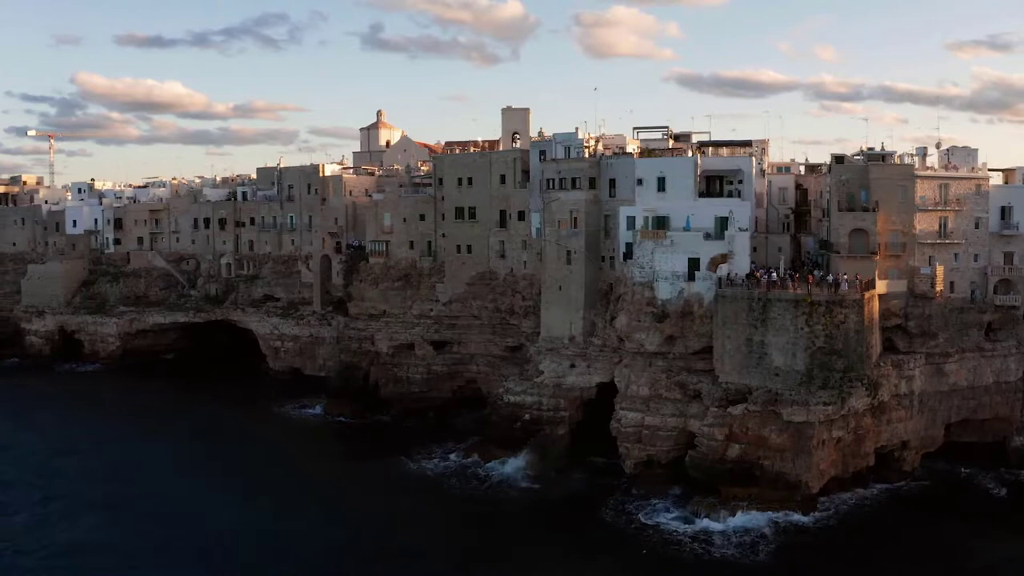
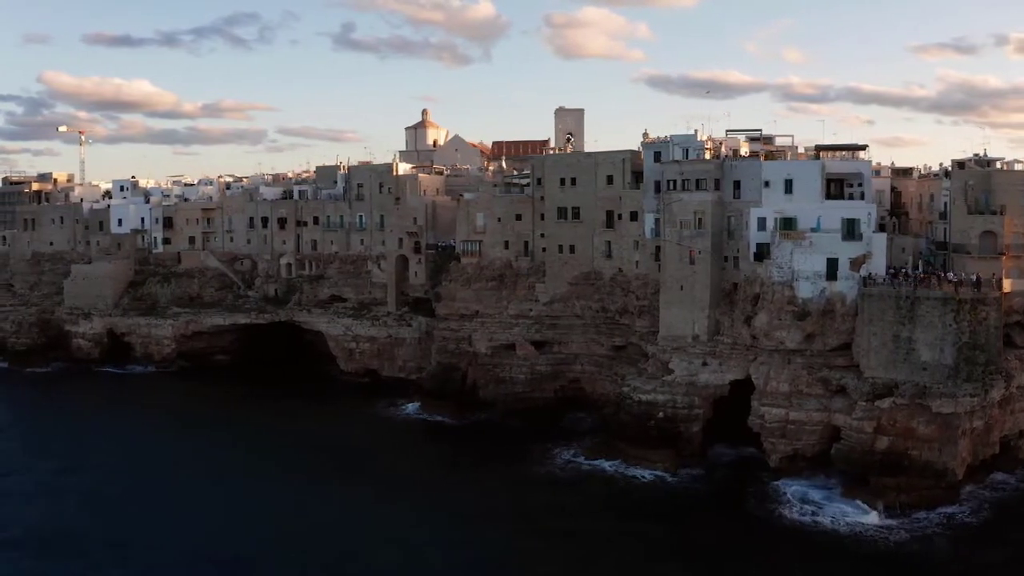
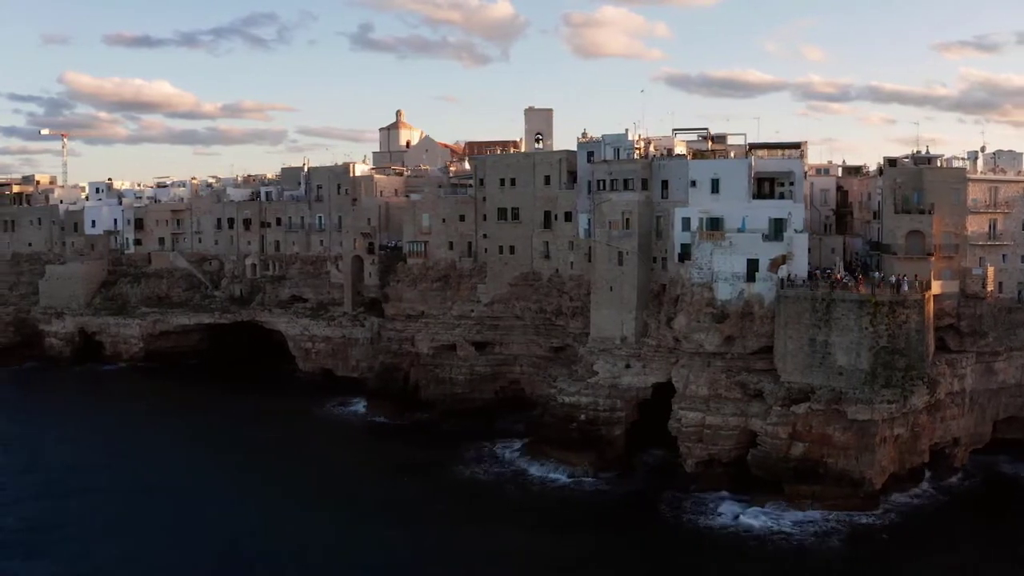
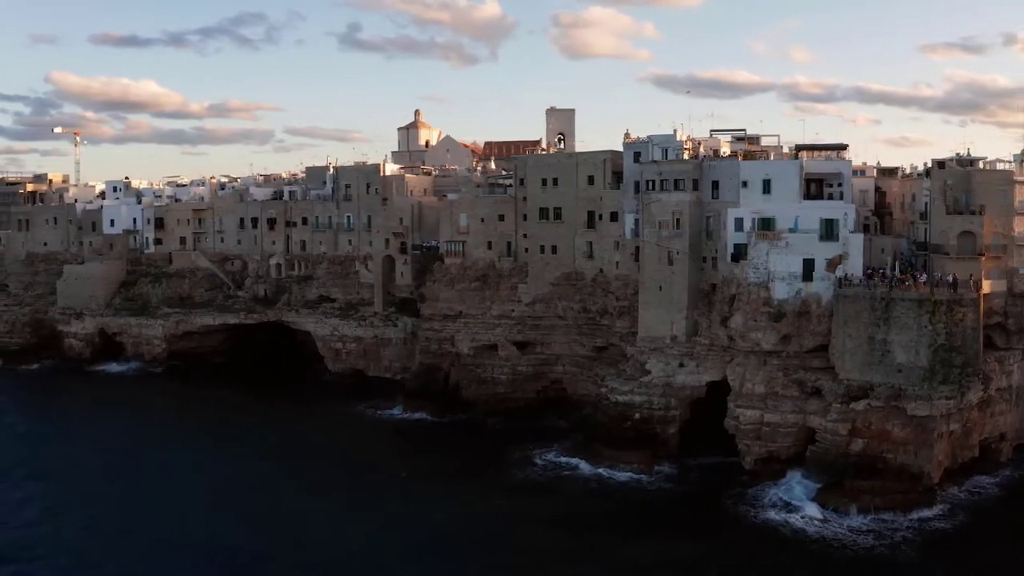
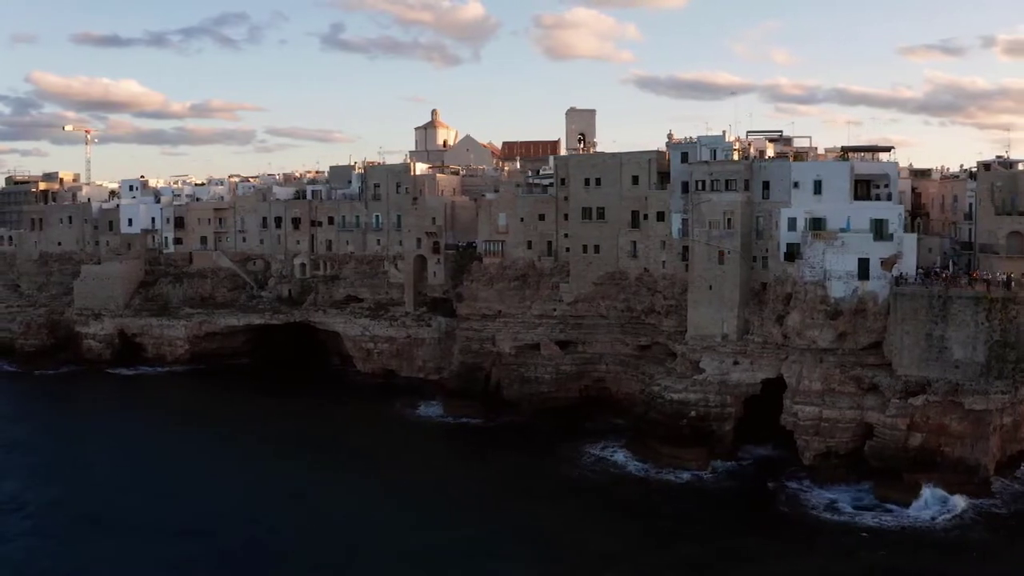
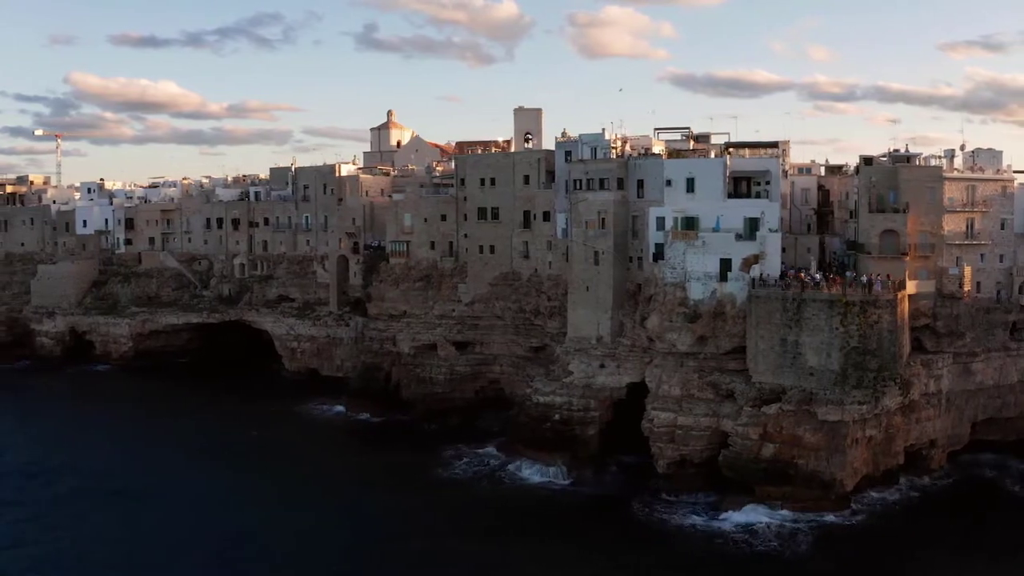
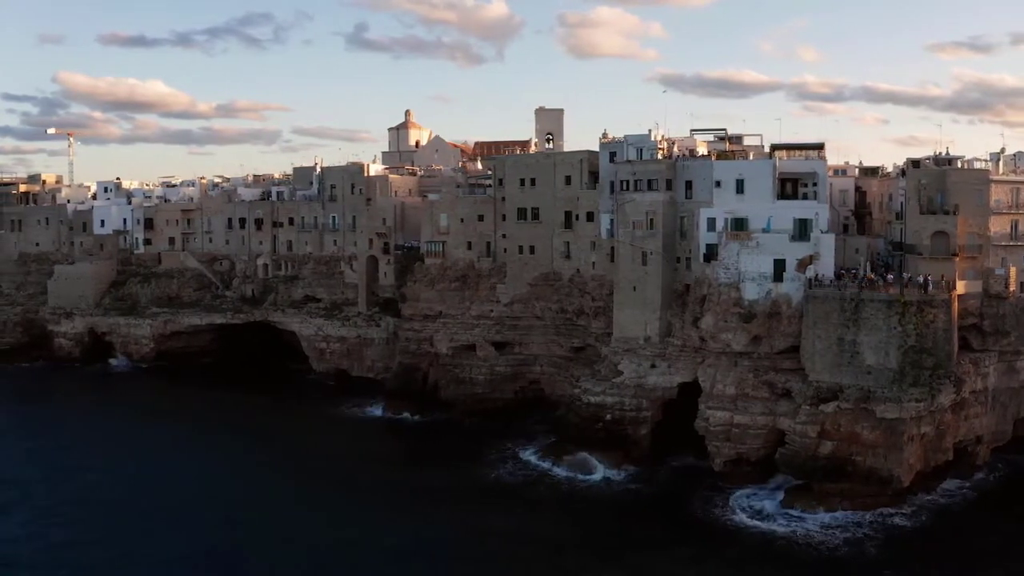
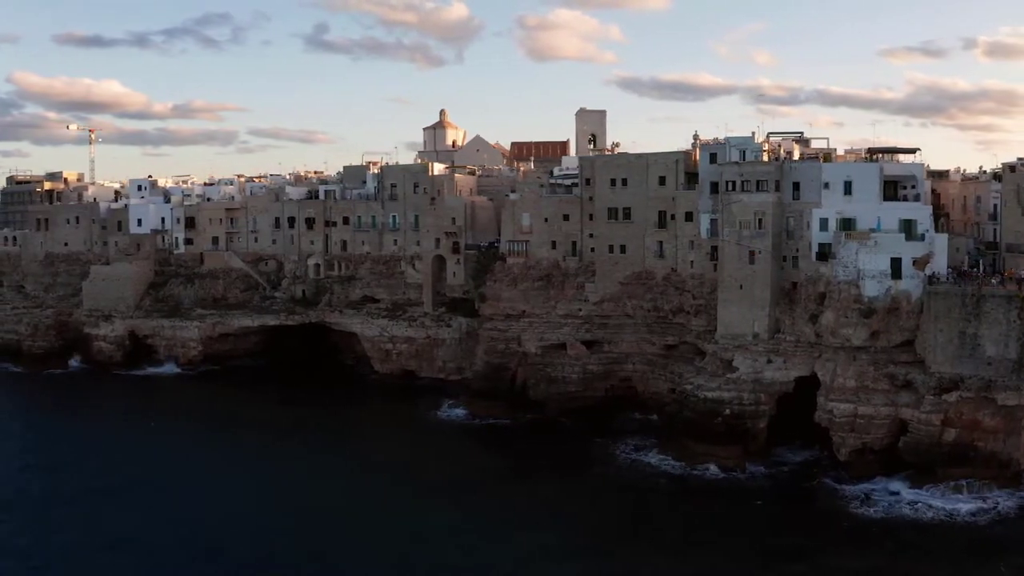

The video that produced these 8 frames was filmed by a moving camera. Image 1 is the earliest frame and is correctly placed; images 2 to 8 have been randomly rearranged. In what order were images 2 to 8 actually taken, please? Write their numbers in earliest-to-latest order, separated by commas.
6, 3, 7, 4, 2, 5, 8
